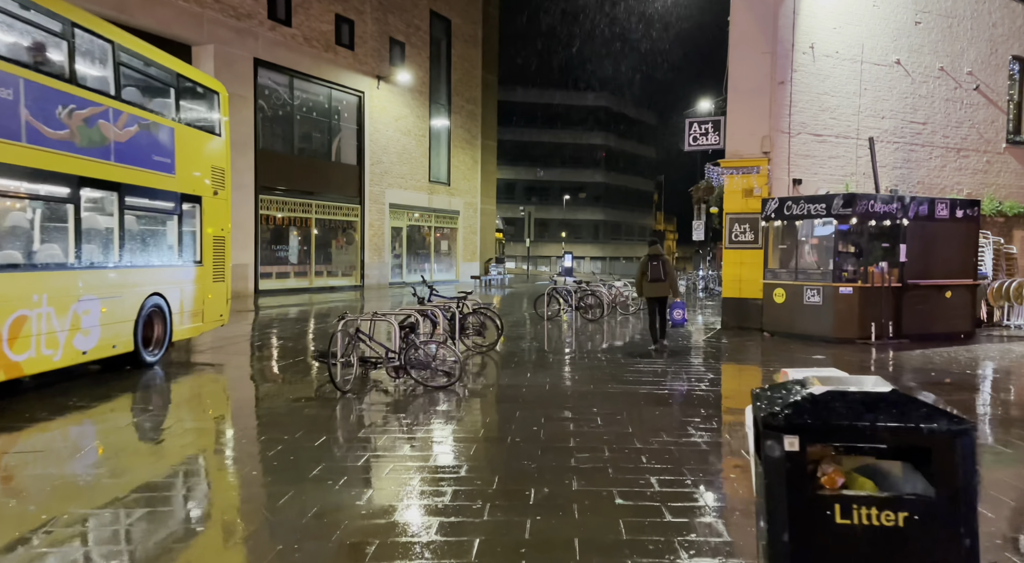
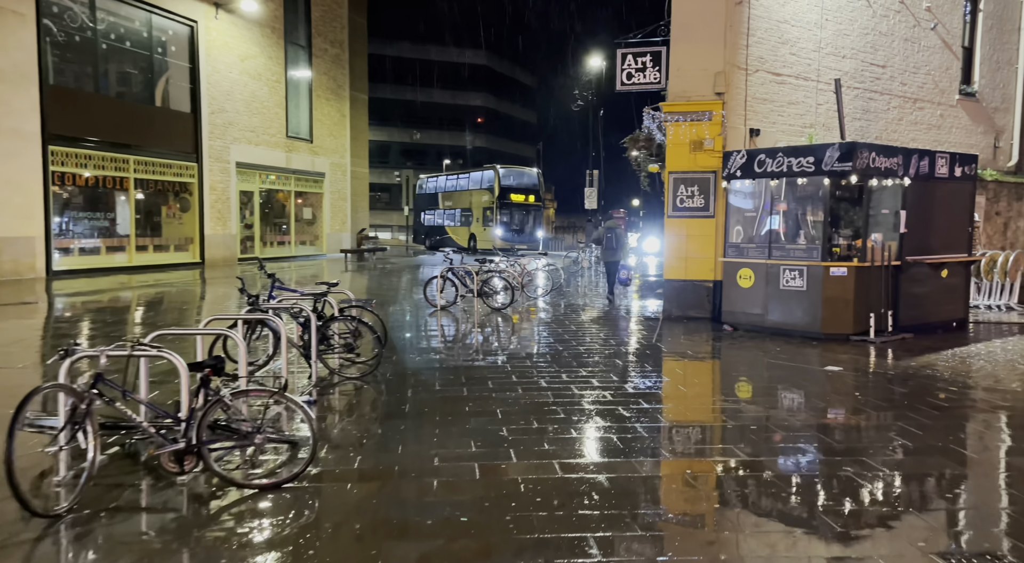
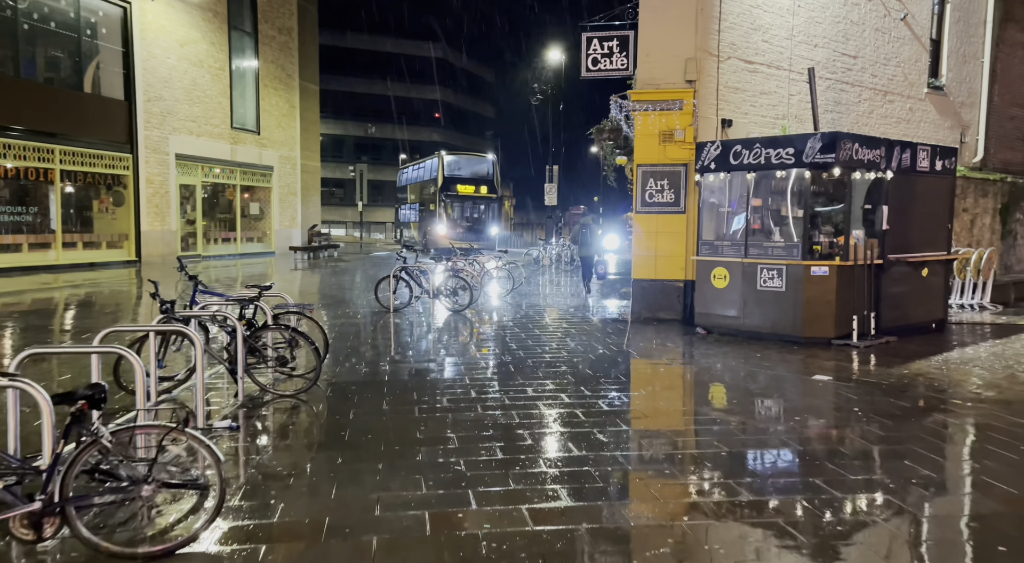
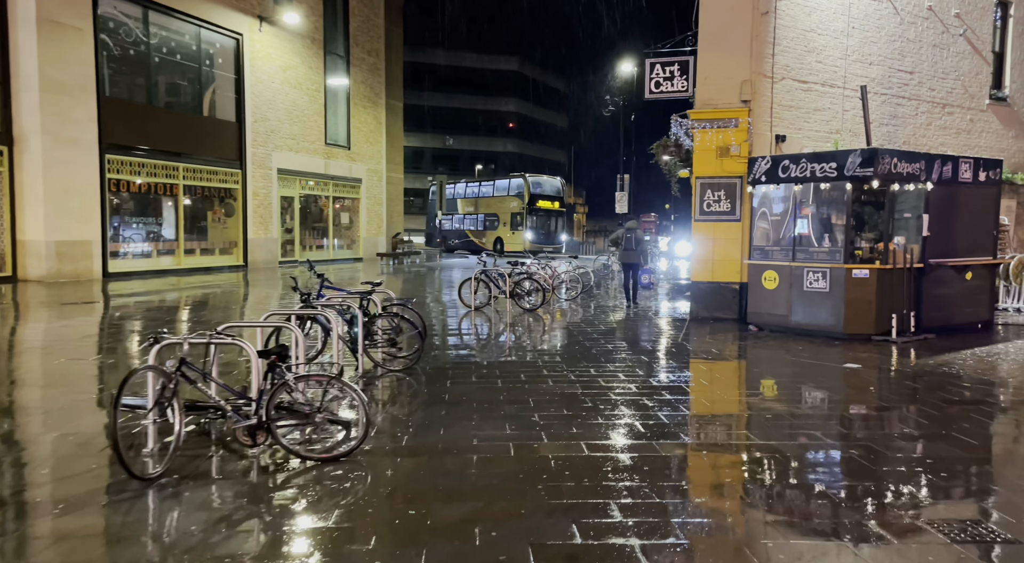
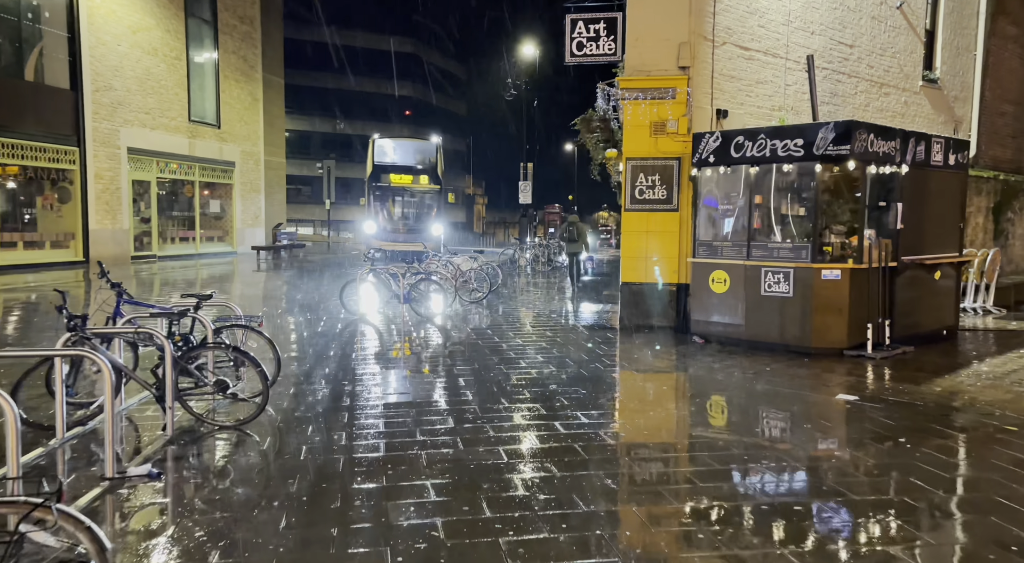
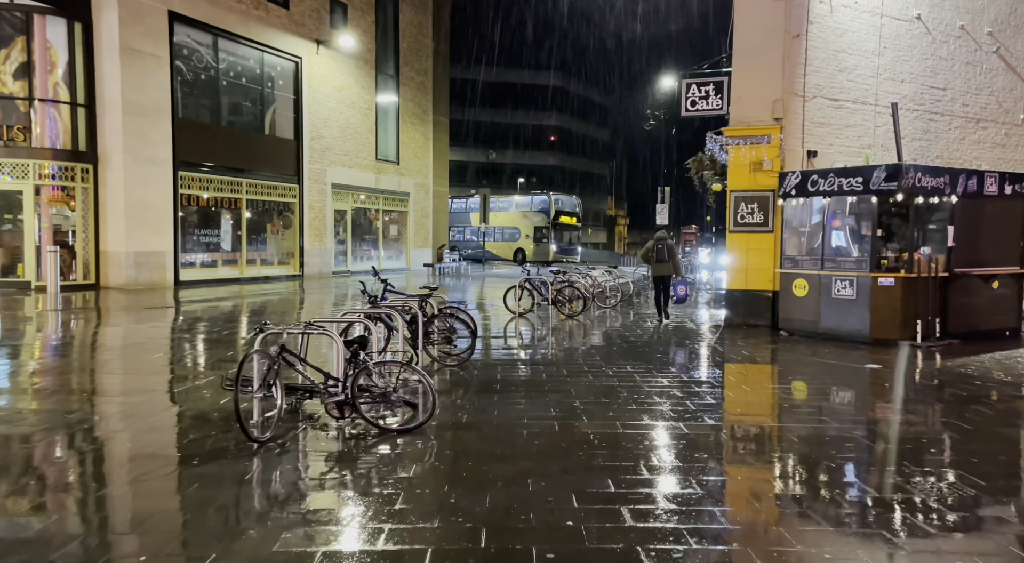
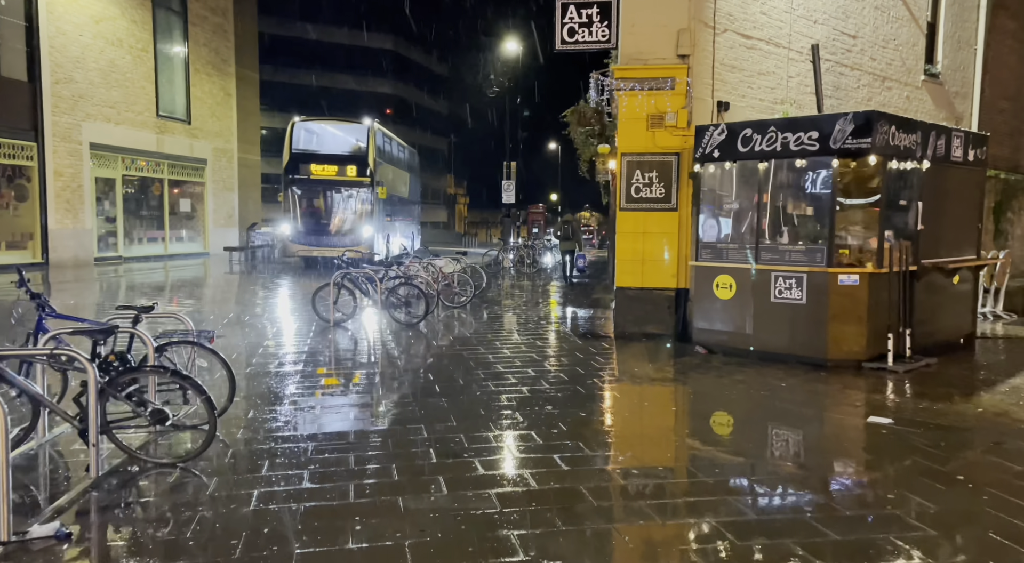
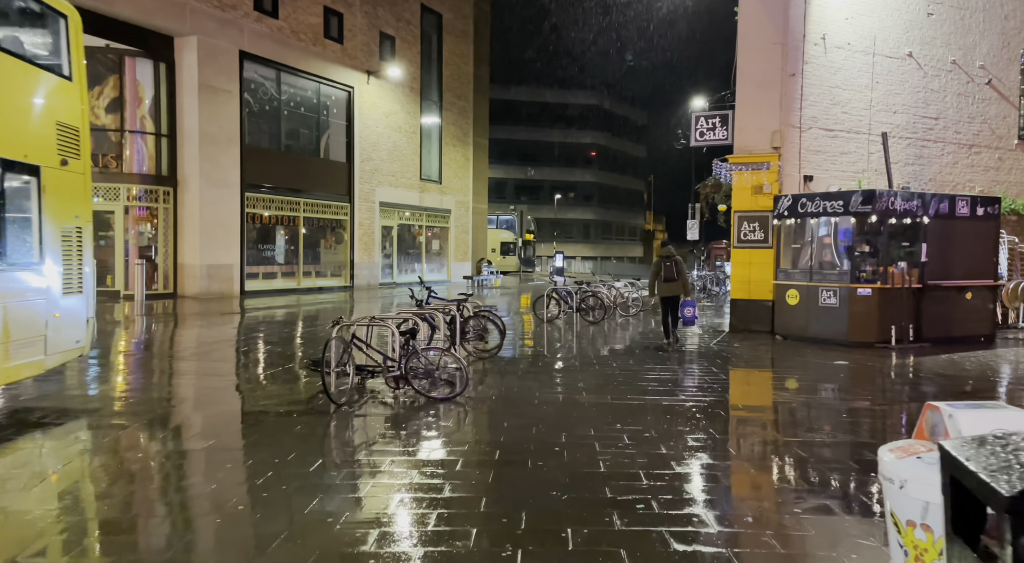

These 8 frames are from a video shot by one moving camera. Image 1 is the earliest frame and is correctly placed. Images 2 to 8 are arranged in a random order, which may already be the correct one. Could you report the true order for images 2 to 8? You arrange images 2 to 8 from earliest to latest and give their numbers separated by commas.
8, 6, 4, 2, 3, 5, 7
